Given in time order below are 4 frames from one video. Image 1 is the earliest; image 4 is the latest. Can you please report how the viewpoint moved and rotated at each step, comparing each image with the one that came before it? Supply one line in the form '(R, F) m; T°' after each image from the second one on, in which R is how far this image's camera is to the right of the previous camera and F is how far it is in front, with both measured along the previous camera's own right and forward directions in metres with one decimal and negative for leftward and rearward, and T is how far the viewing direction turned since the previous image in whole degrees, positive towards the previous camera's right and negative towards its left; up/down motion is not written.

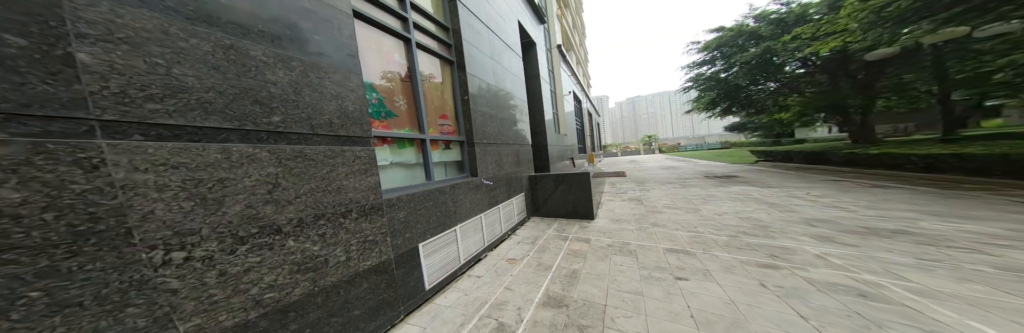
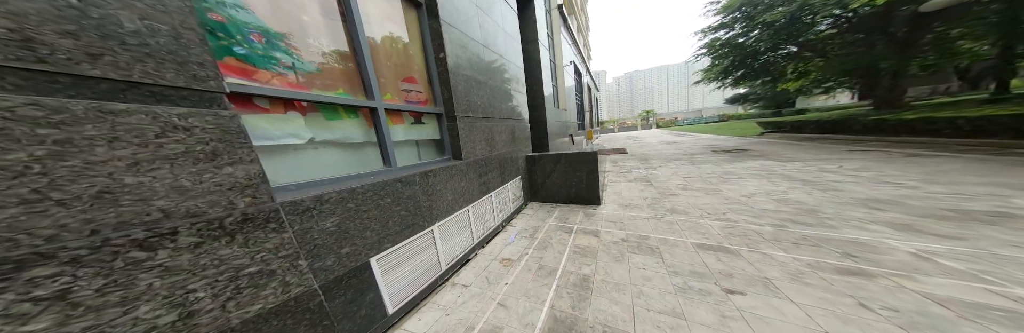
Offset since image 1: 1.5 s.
(+0.1, +0.9) m; +1°
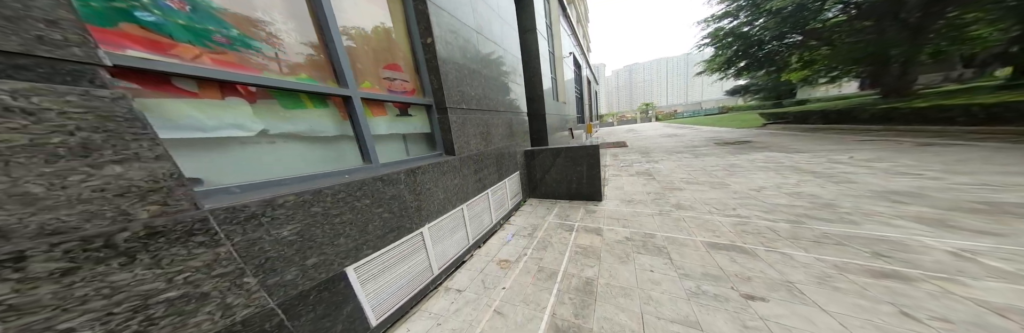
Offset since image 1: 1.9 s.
(0.0, +0.2) m; 0°
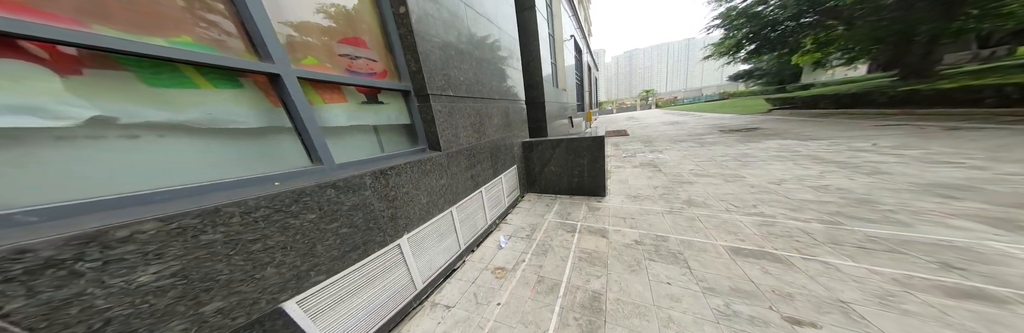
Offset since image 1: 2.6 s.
(+0.1, +0.4) m; 0°
